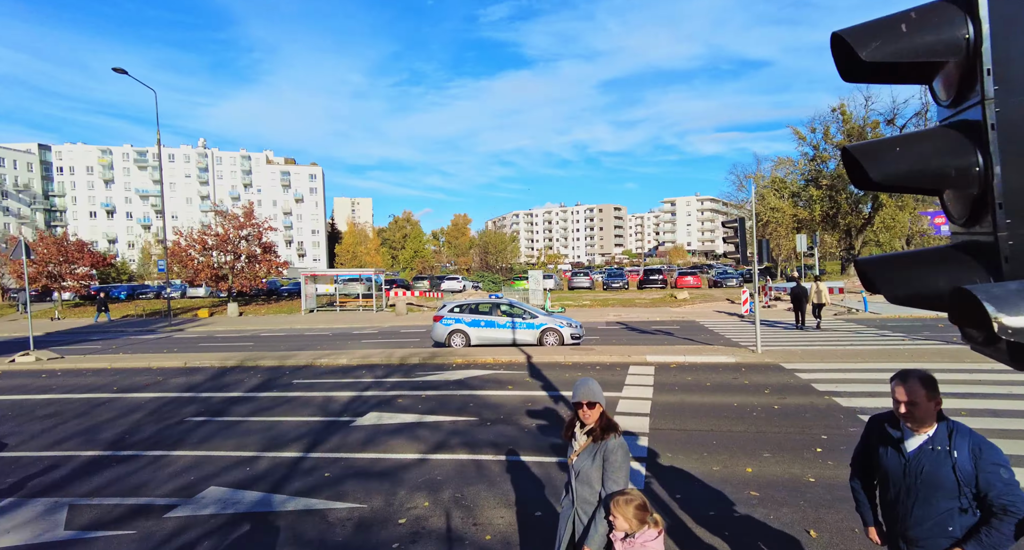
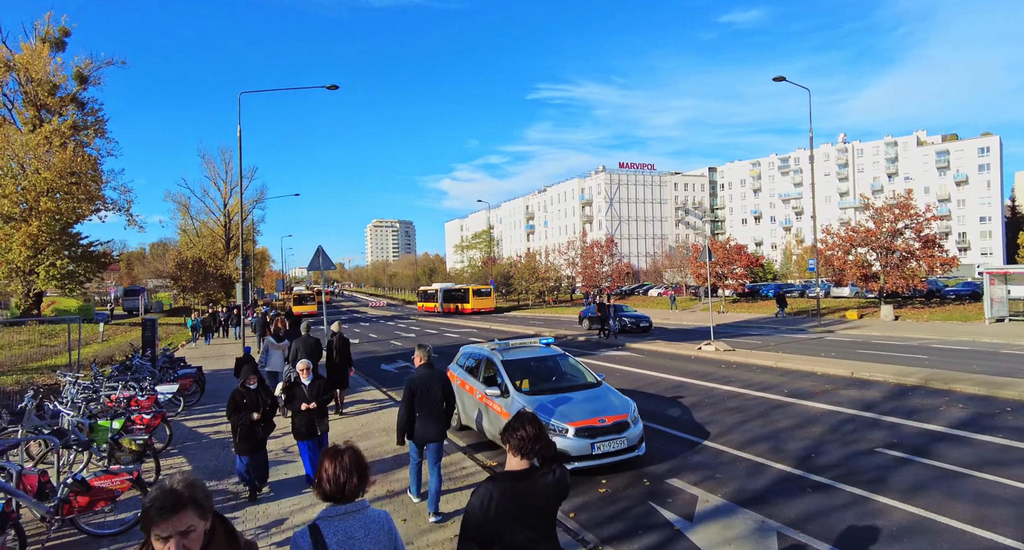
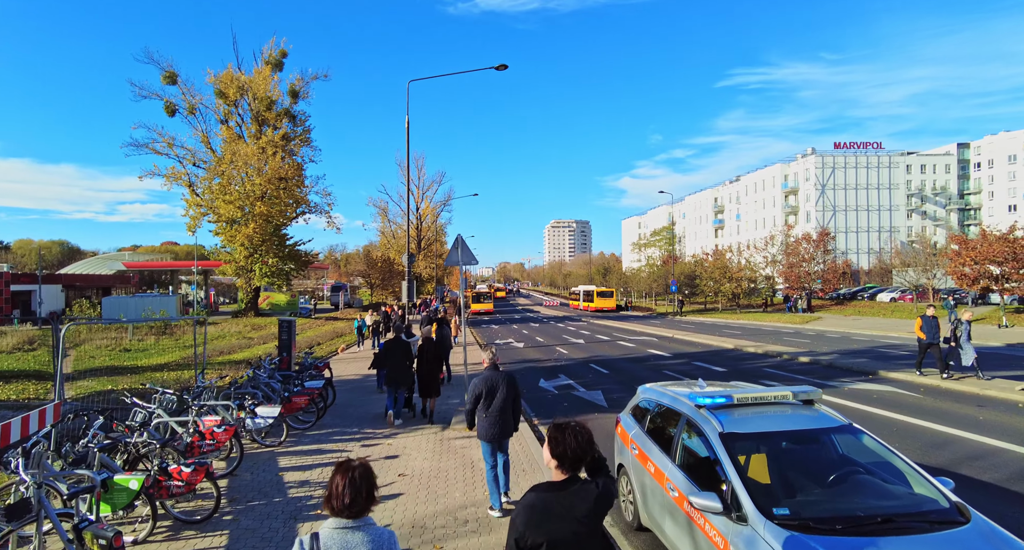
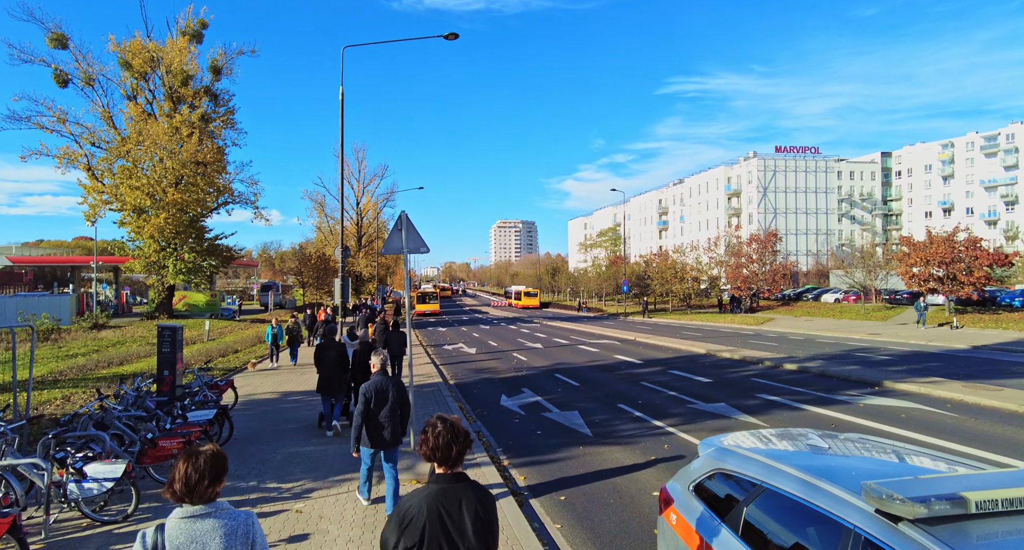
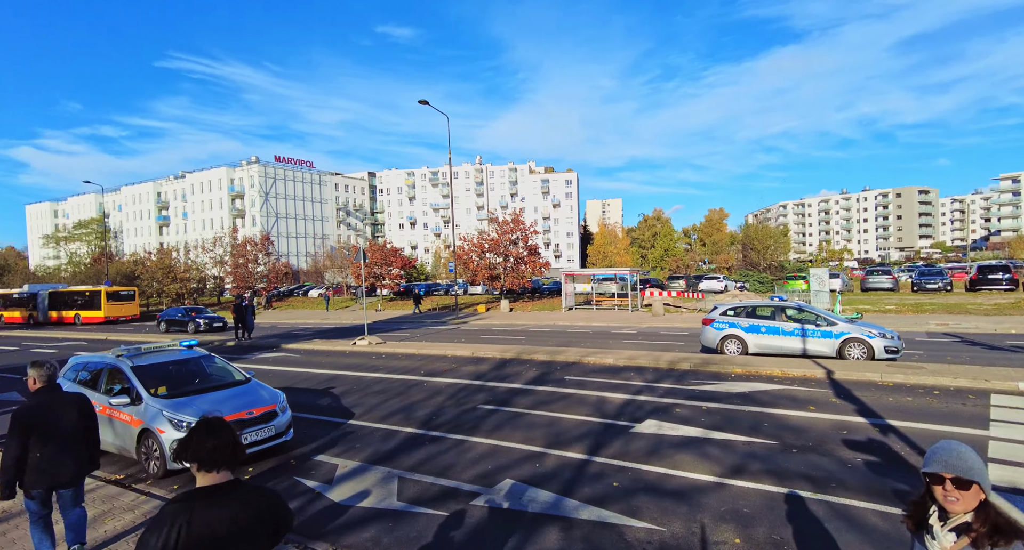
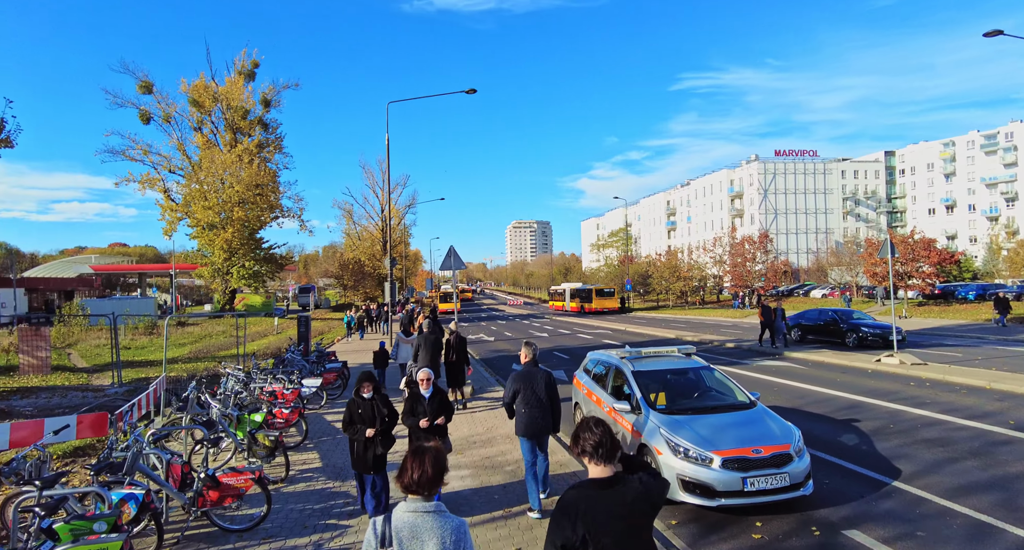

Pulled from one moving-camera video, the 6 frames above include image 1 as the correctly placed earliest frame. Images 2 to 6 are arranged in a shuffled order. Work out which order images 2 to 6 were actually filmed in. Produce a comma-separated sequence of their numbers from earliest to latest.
5, 2, 6, 3, 4
